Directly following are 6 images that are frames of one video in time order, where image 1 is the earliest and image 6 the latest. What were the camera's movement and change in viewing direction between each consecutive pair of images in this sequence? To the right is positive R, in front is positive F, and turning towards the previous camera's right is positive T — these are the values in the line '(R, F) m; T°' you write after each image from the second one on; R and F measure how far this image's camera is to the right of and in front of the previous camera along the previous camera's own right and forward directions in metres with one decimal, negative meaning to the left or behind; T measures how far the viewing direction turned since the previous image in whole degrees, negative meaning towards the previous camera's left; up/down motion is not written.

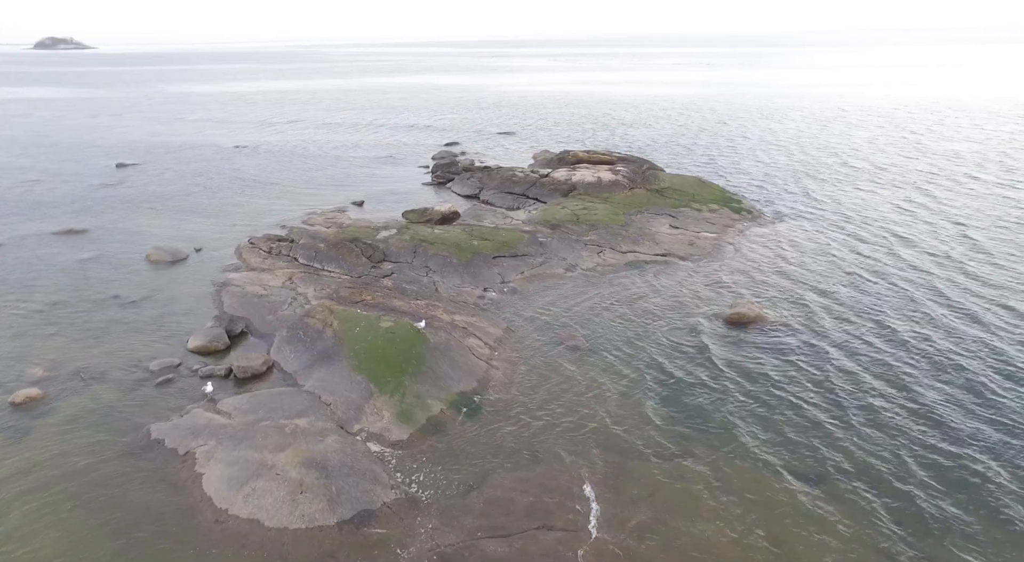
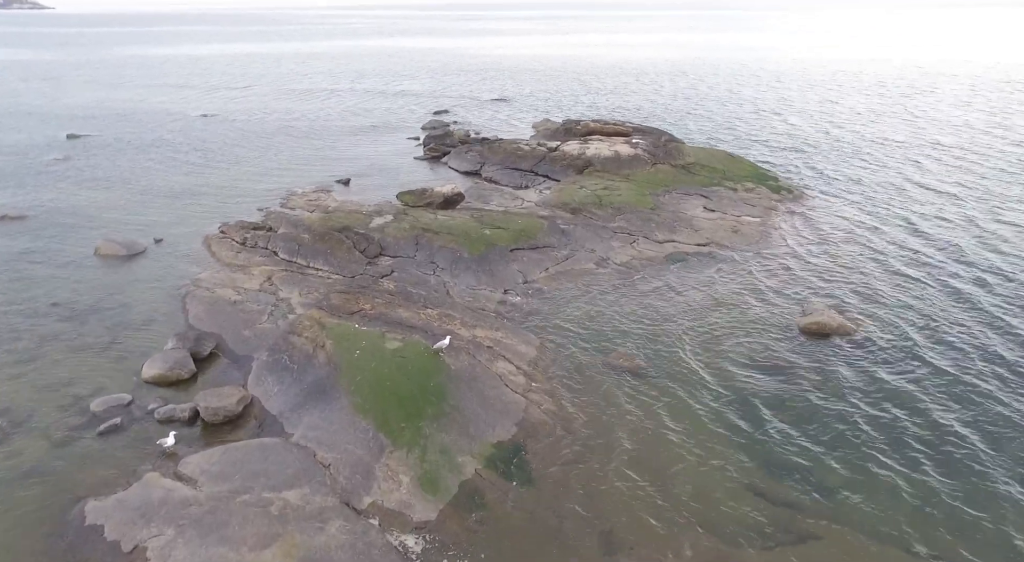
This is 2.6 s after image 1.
(-2.2, +5.8) m; +2°
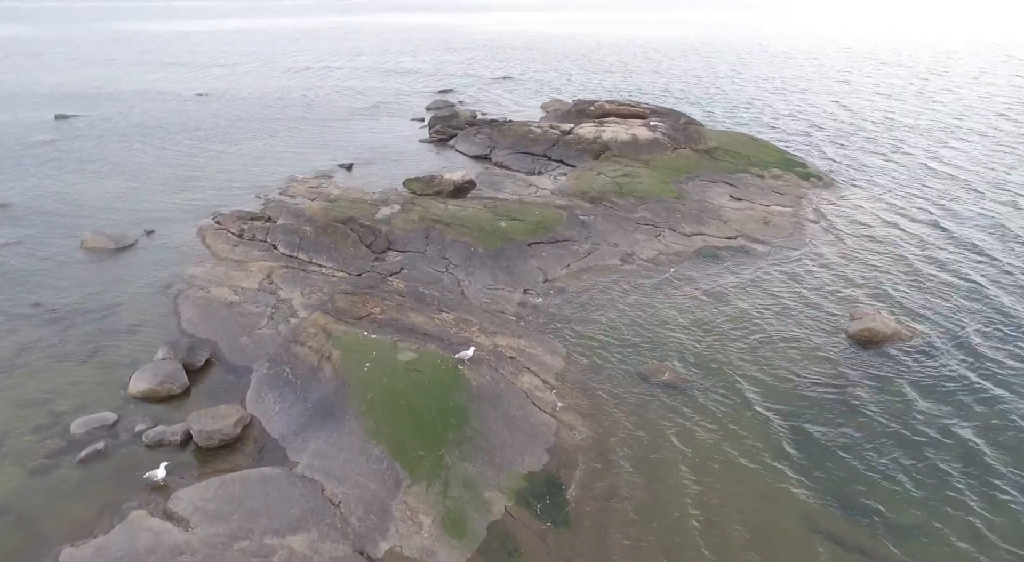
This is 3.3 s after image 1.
(-1.0, +2.3) m; 0°
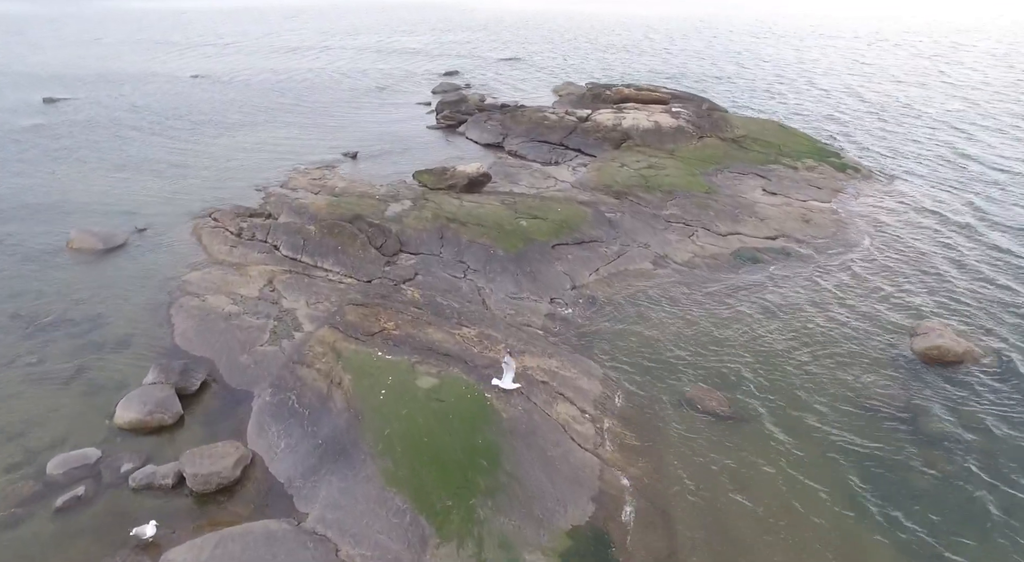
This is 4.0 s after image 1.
(-1.1, +2.4) m; 0°
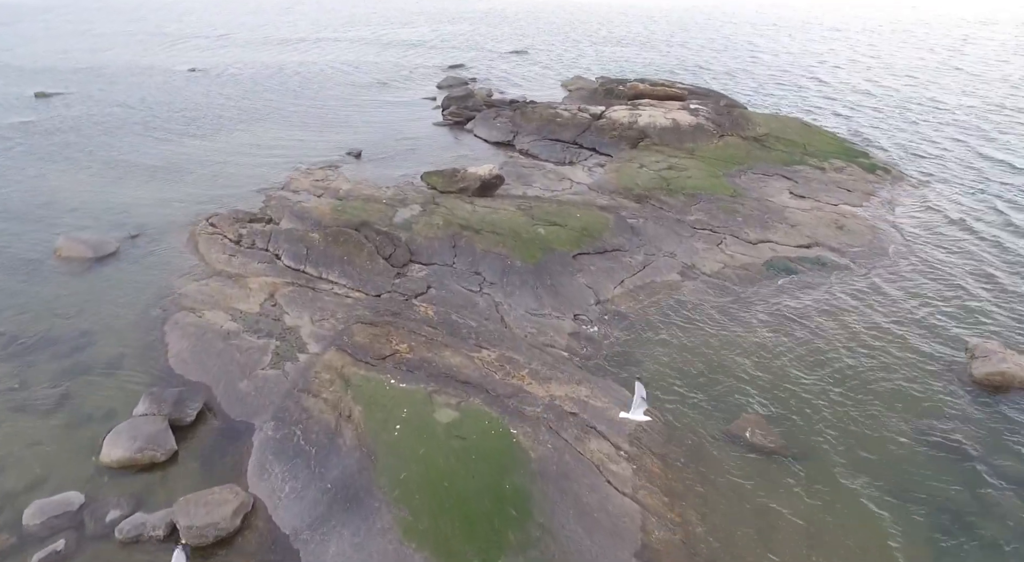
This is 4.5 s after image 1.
(-0.8, +1.8) m; 0°
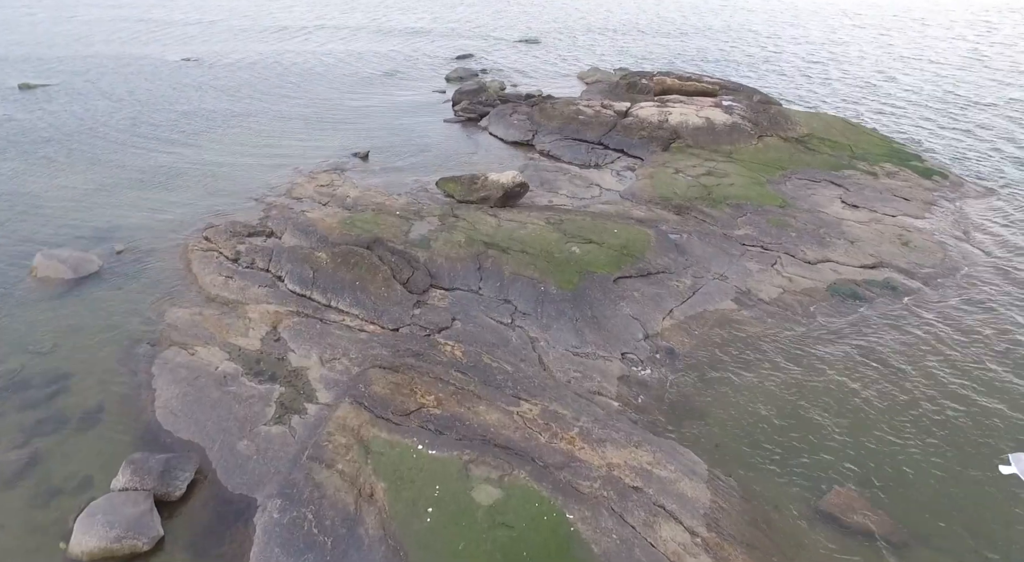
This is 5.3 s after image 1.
(-1.3, +3.0) m; 0°
